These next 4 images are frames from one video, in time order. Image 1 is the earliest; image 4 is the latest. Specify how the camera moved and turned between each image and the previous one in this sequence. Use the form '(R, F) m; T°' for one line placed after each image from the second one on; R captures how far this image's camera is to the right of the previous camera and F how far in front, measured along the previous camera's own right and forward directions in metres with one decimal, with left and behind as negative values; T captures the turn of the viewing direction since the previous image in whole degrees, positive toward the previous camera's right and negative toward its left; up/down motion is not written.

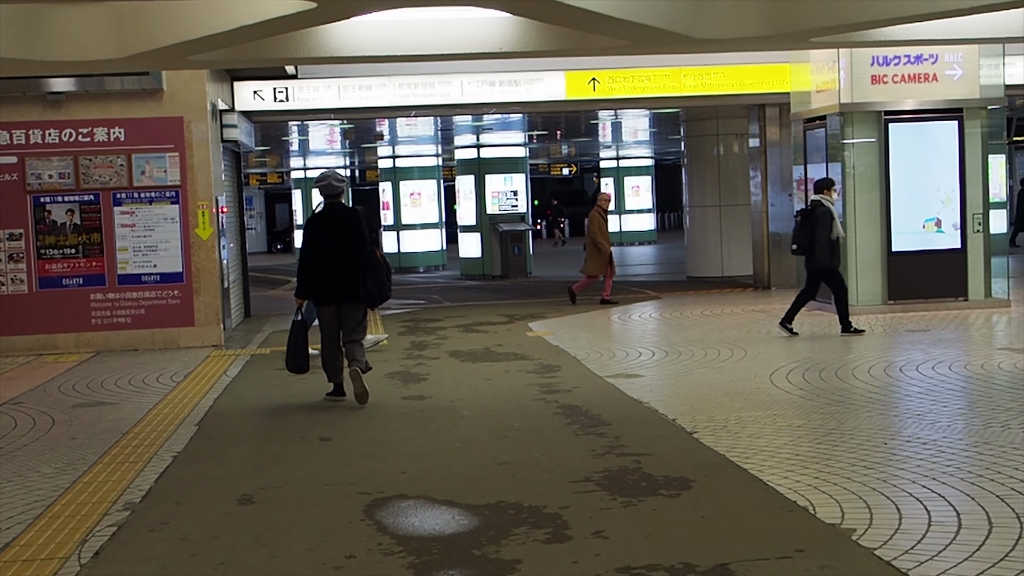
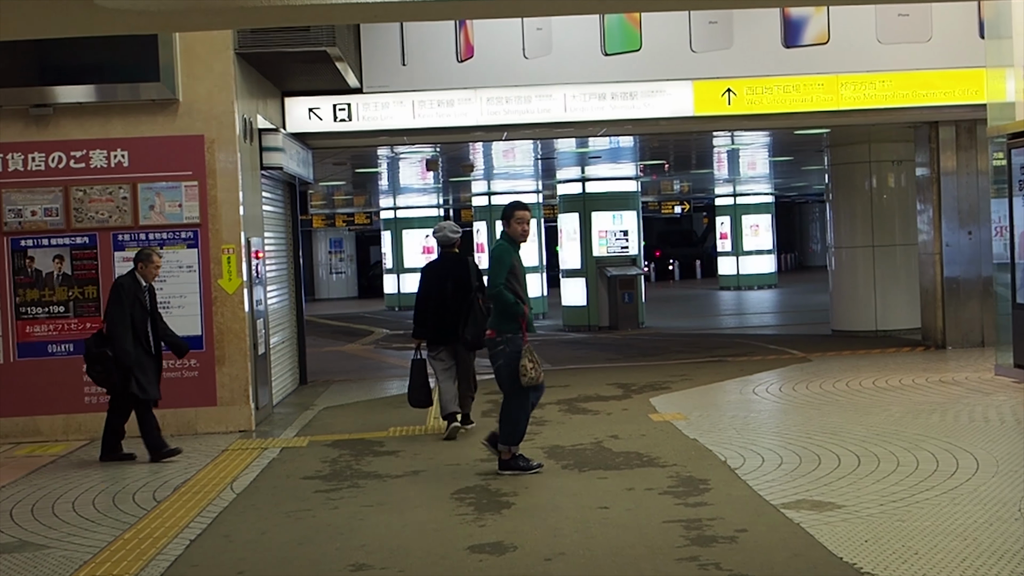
(-0.1, +3.1) m; -4°
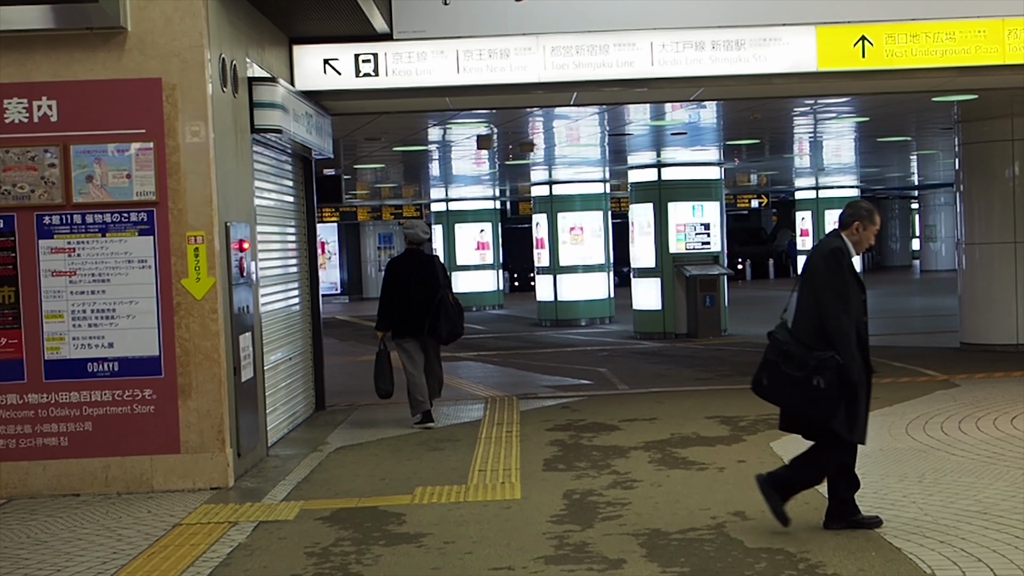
(-0.1, +2.8) m; -2°
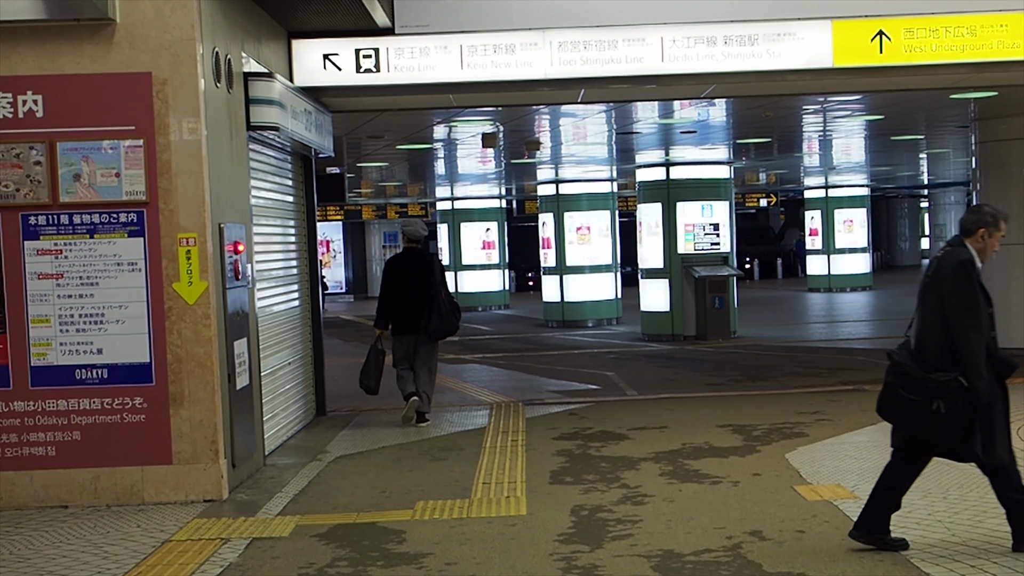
(0.0, +0.3) m; 0°
